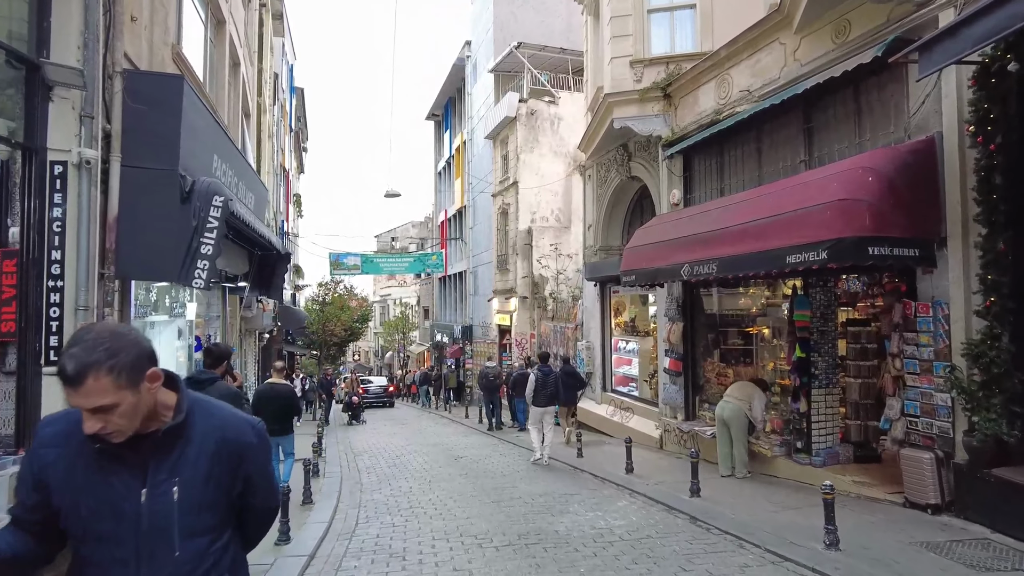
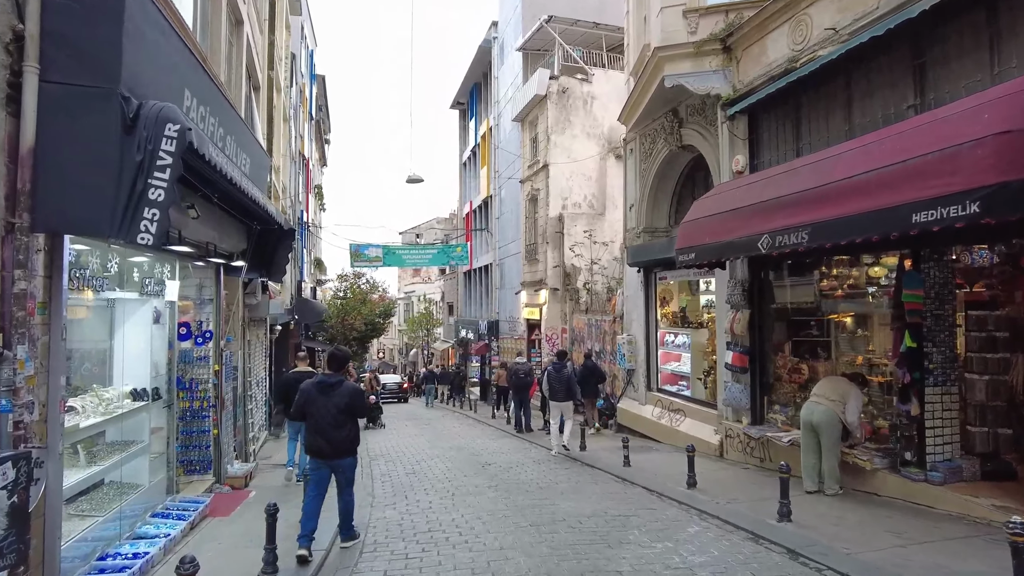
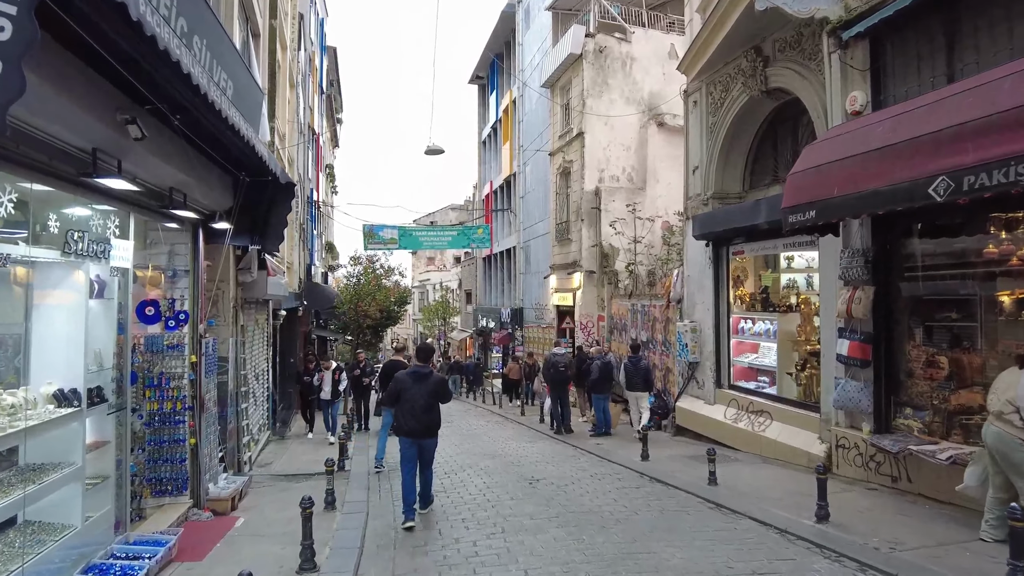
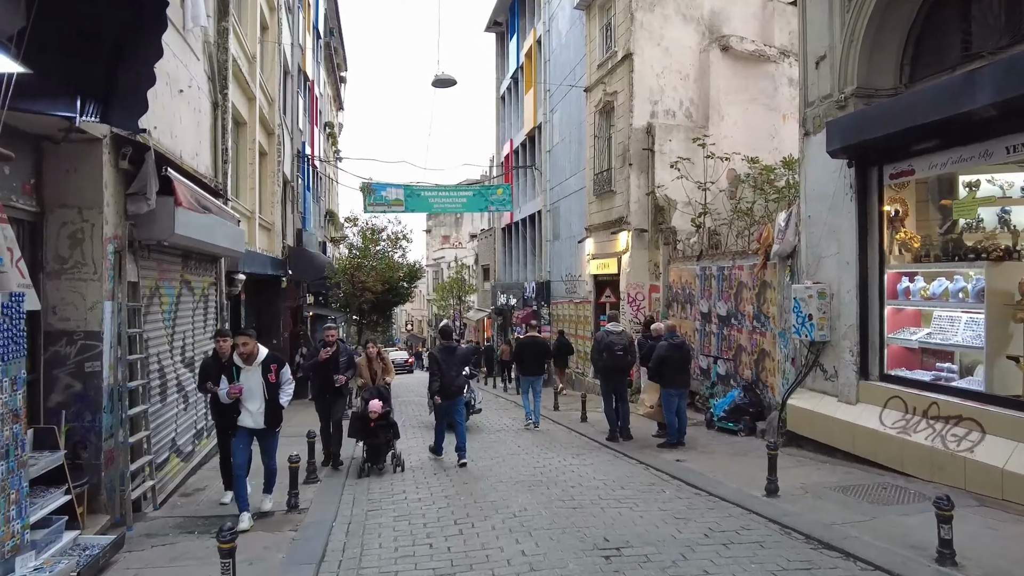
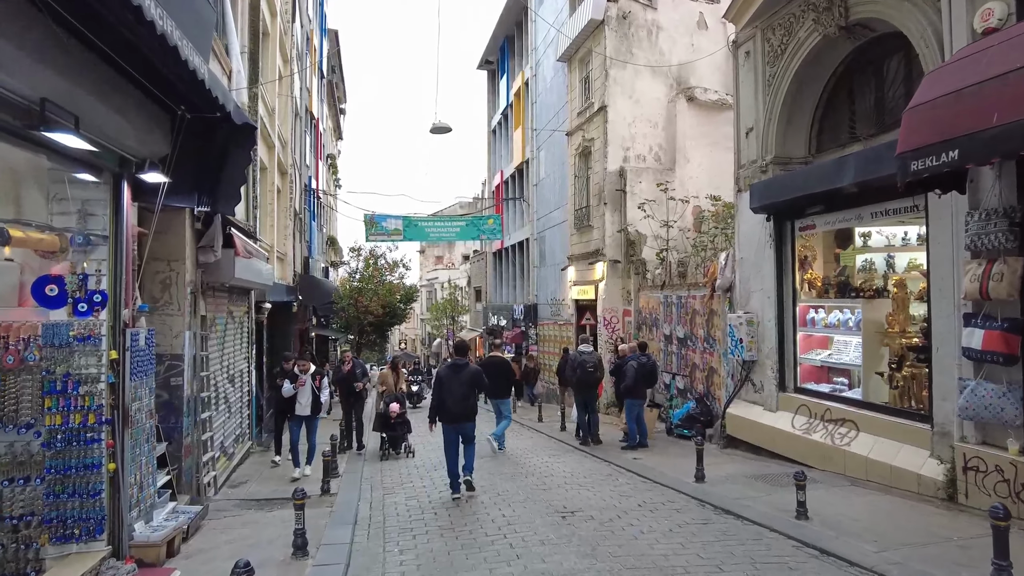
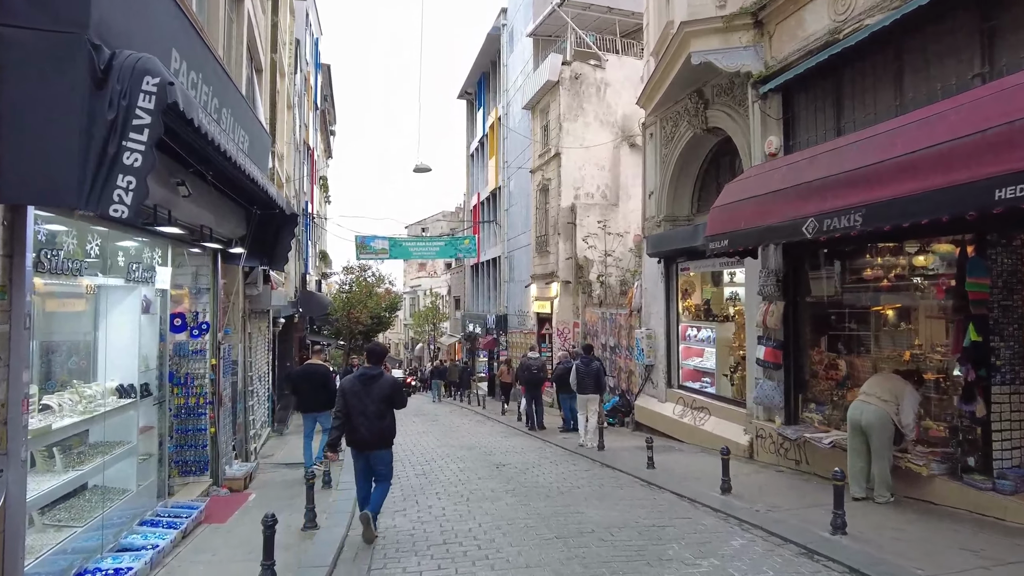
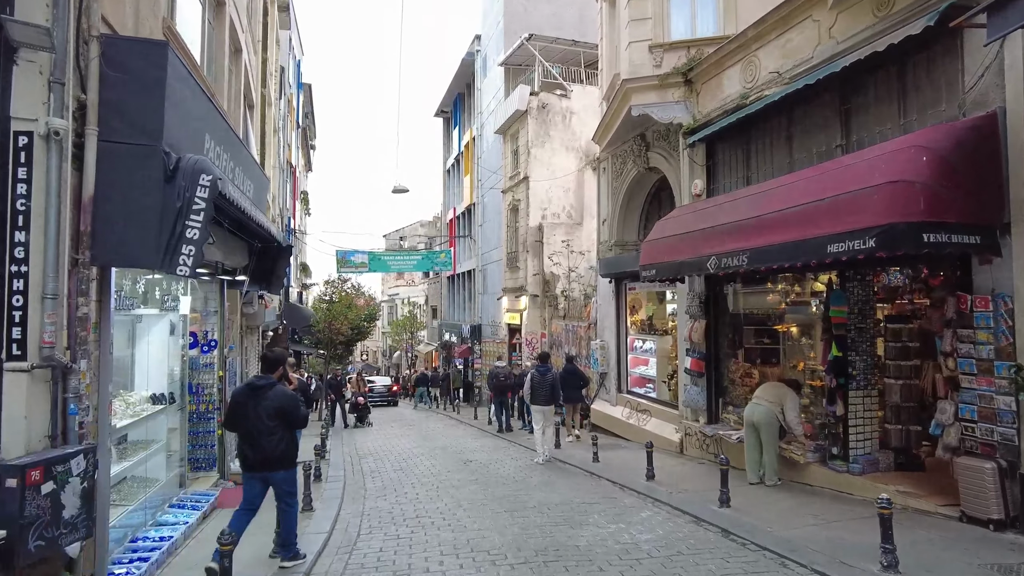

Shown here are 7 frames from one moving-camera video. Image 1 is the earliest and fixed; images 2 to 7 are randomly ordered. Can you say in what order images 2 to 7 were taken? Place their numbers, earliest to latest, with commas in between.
7, 2, 6, 3, 5, 4
